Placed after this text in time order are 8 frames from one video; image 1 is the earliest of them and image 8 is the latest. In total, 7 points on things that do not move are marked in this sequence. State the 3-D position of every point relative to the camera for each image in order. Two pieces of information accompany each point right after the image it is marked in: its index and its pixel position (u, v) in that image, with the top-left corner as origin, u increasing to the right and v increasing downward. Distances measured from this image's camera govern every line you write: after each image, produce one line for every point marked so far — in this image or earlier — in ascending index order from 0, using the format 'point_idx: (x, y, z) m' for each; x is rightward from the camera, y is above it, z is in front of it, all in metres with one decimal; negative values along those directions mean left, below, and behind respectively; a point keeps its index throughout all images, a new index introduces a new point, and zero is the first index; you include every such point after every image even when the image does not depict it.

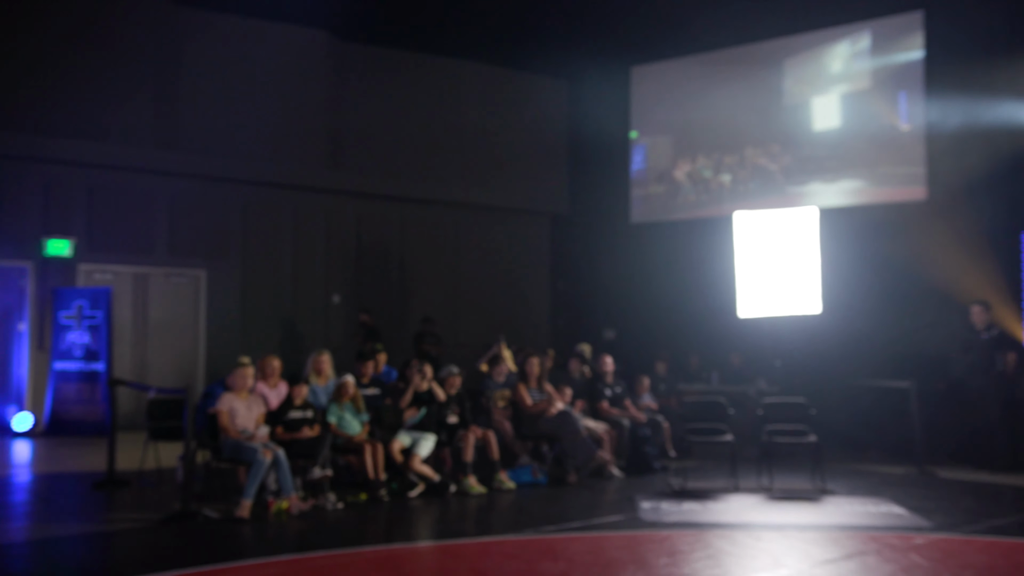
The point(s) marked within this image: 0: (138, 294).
0: (-4.5, -0.1, +11.7) m
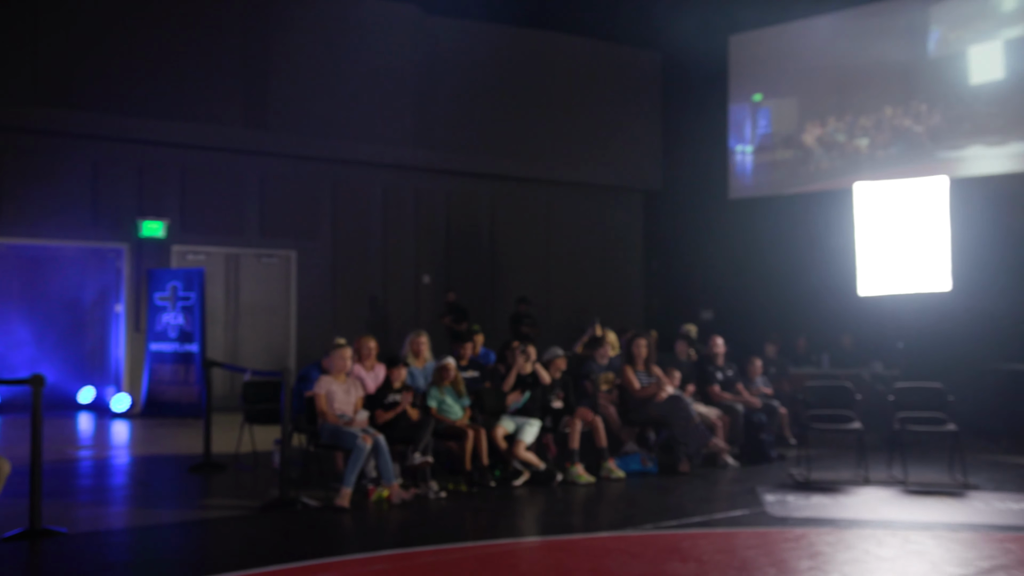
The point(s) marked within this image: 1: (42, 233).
0: (-3.3, +0.2, +11.6) m
1: (-5.1, +0.6, +10.6) m
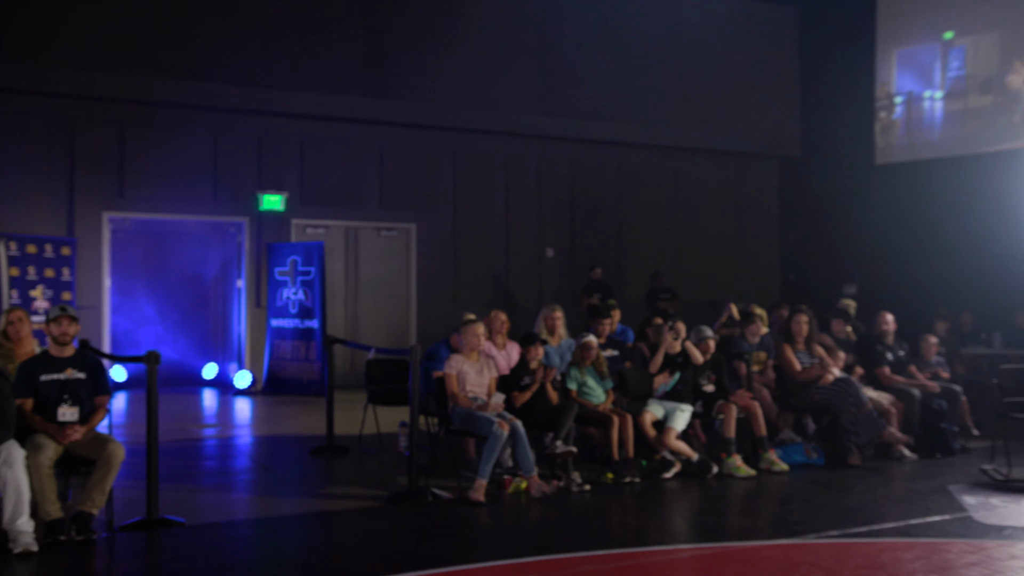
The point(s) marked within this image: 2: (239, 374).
0: (-1.9, +0.5, +11.4) m
1: (-3.7, +0.9, +10.5) m
2: (-2.9, -0.9, +10.5) m
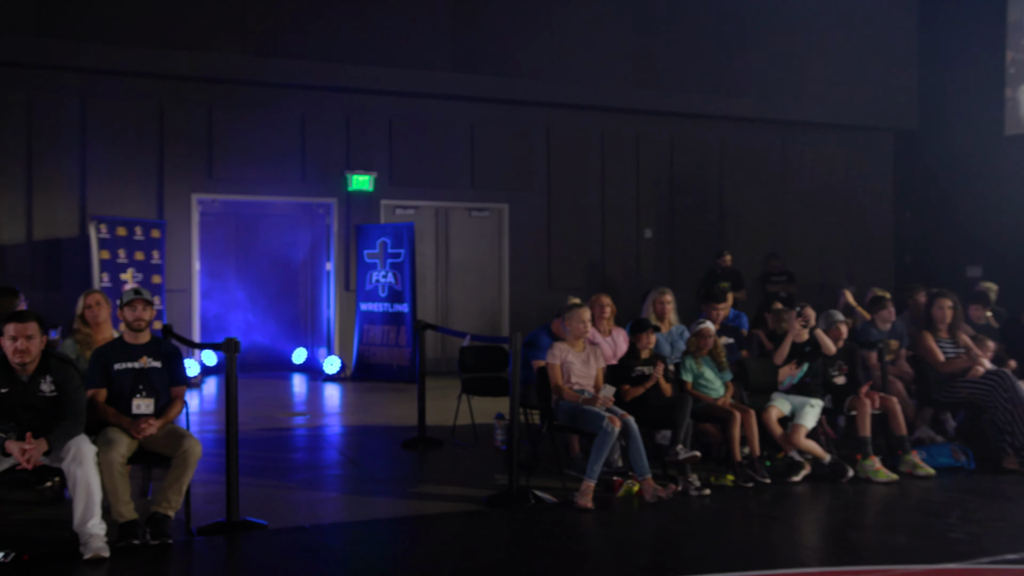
0: (-0.8, +0.6, +11.0) m
1: (-2.7, +1.0, +10.2) m
2: (-1.9, -0.8, +10.3) m
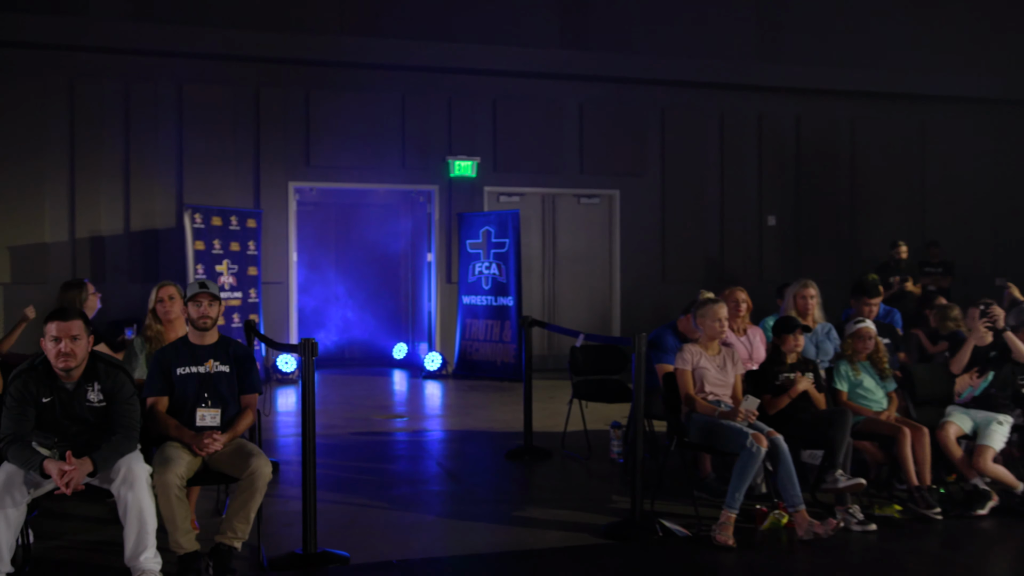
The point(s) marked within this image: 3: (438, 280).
0: (+0.4, +0.7, +10.3) m
1: (-1.6, +1.1, +9.8) m
2: (-0.8, -0.7, +9.8) m
3: (-0.8, +0.1, +10.1) m
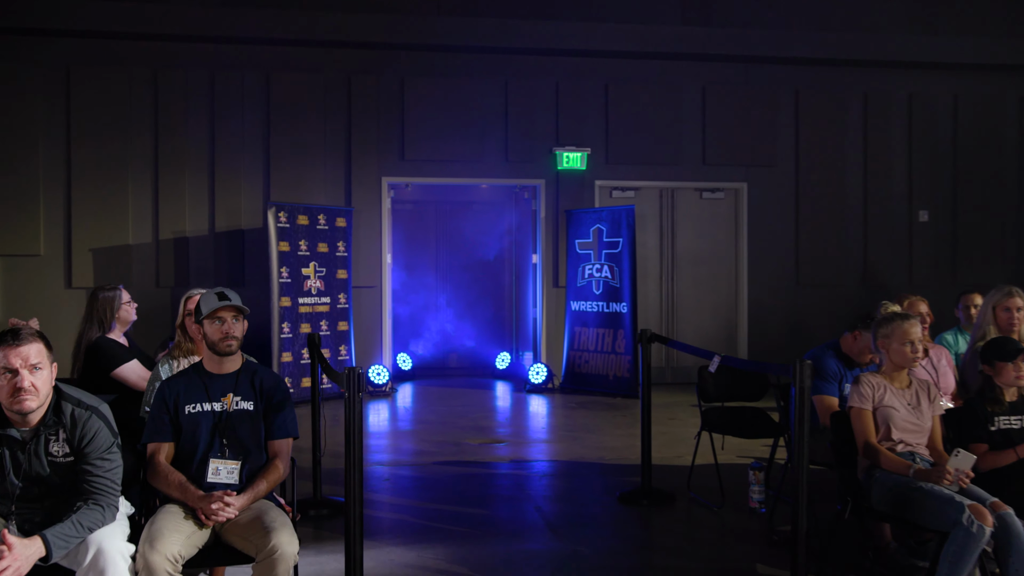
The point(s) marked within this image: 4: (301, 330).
0: (+1.5, +0.7, +9.3) m
1: (-0.6, +1.1, +9.0) m
2: (+0.2, -0.7, +8.9) m
3: (+0.3, 0.0, +9.2) m
4: (-1.7, -0.4, +8.0) m
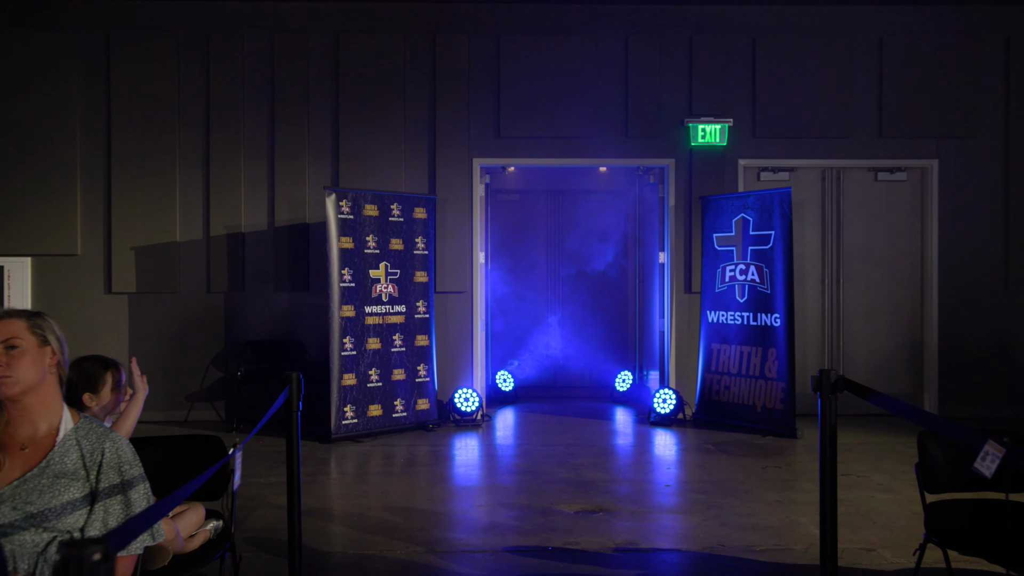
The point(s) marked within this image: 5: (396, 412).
0: (+2.4, +0.6, +7.3) m
1: (+0.3, +1.0, +7.3) m
2: (+1.1, -0.8, +7.1) m
3: (+1.2, 0.0, +7.4) m
4: (-1.0, -0.4, +6.5) m
5: (-0.8, -0.8, +6.7) m
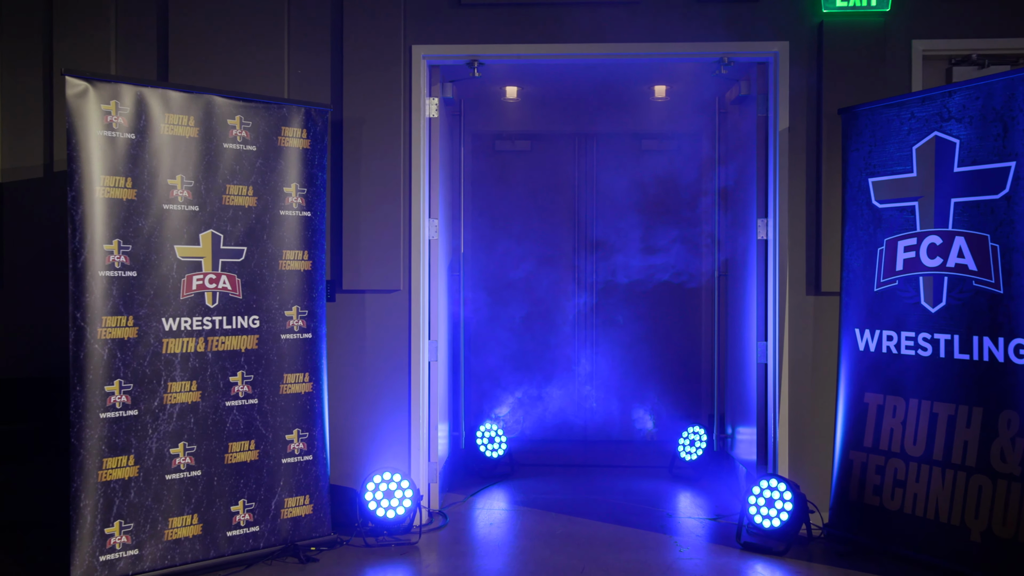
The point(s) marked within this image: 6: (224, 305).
0: (+2.3, +0.7, +3.8) m
1: (+0.2, +1.1, +4.0) m
2: (+0.9, -0.8, +3.7) m
3: (+1.1, 0.0, +4.0) m
4: (-1.1, -0.4, +3.2) m
5: (-1.0, -0.8, +3.4) m
6: (-1.0, -0.1, +3.4) m
